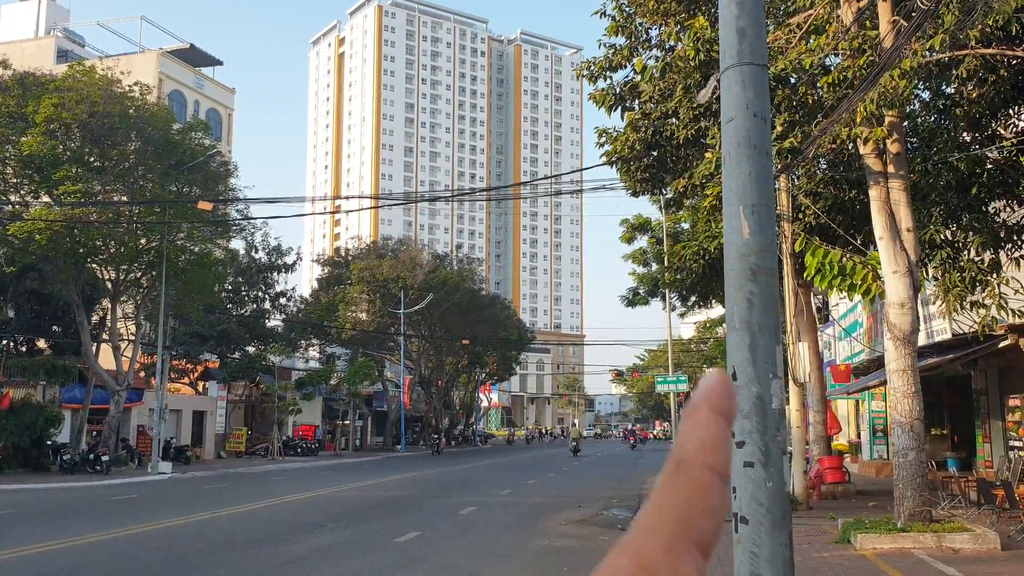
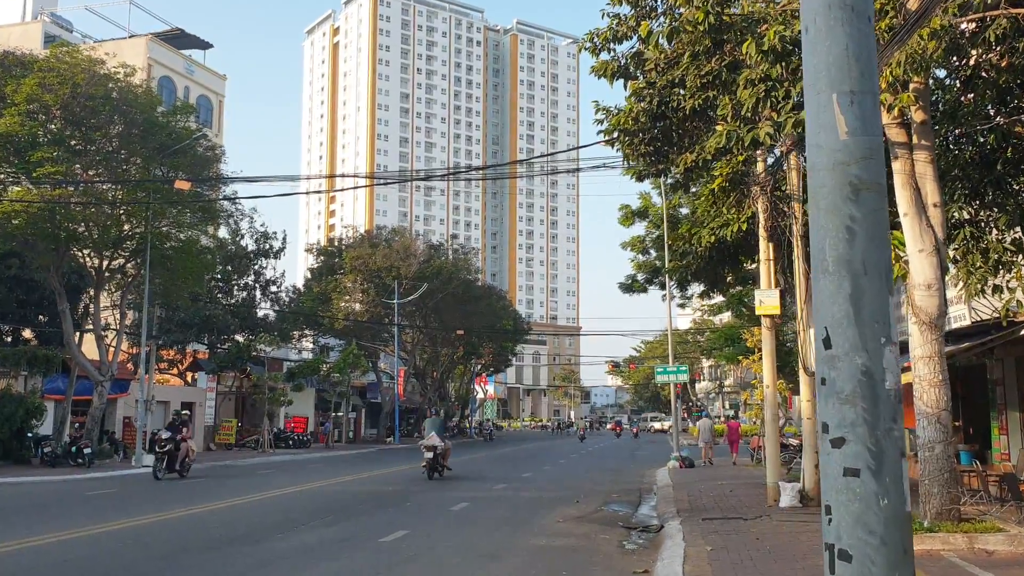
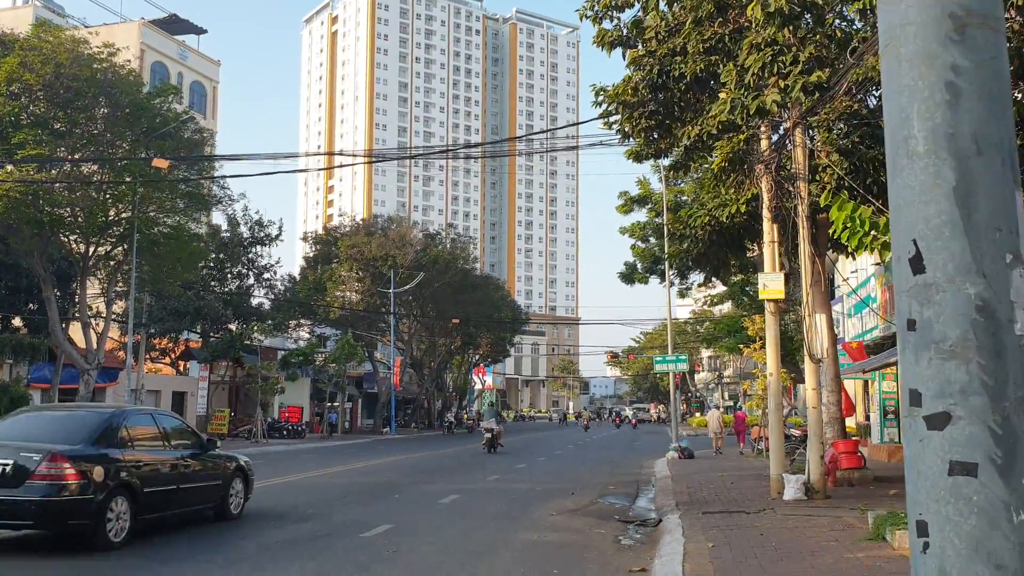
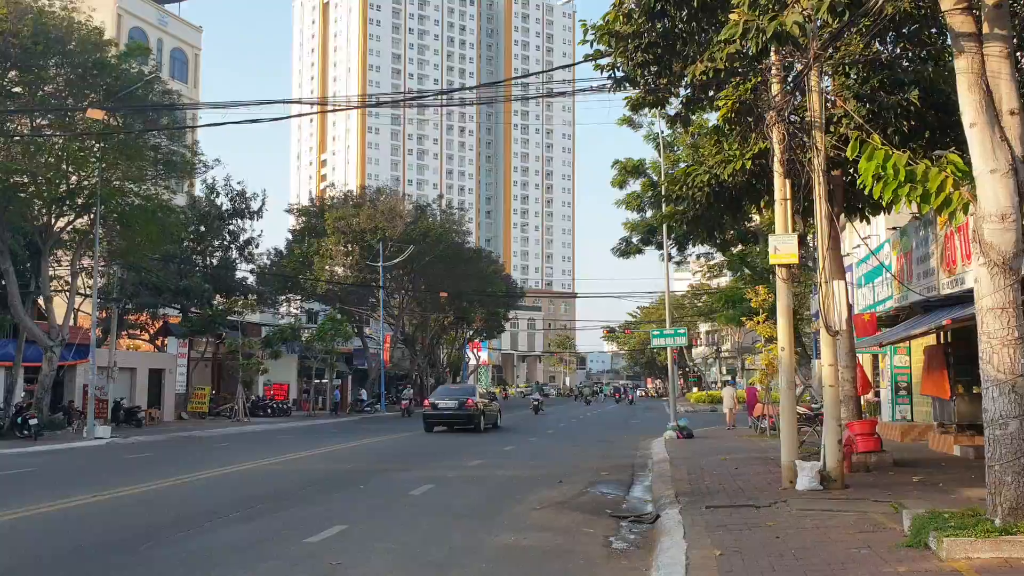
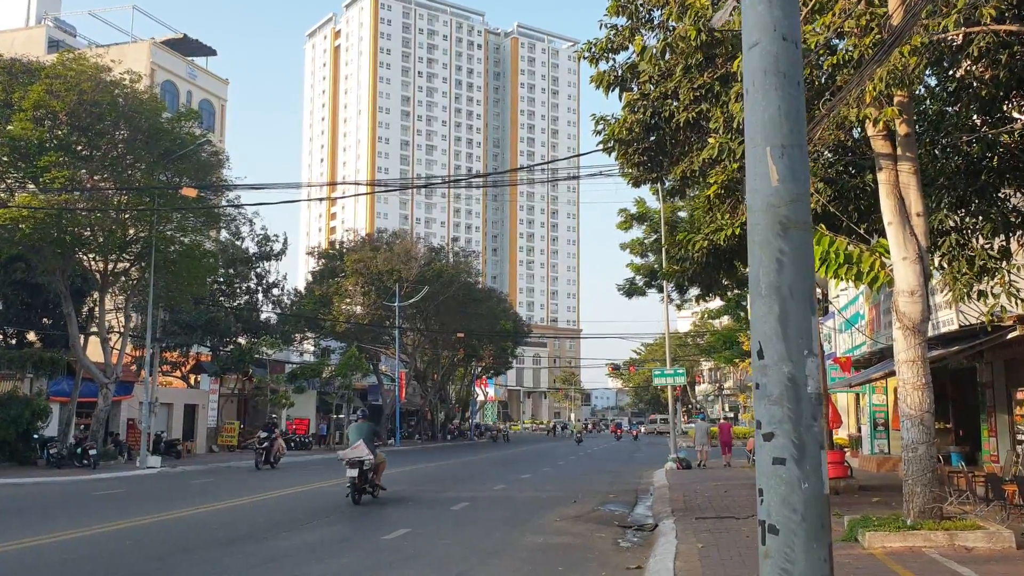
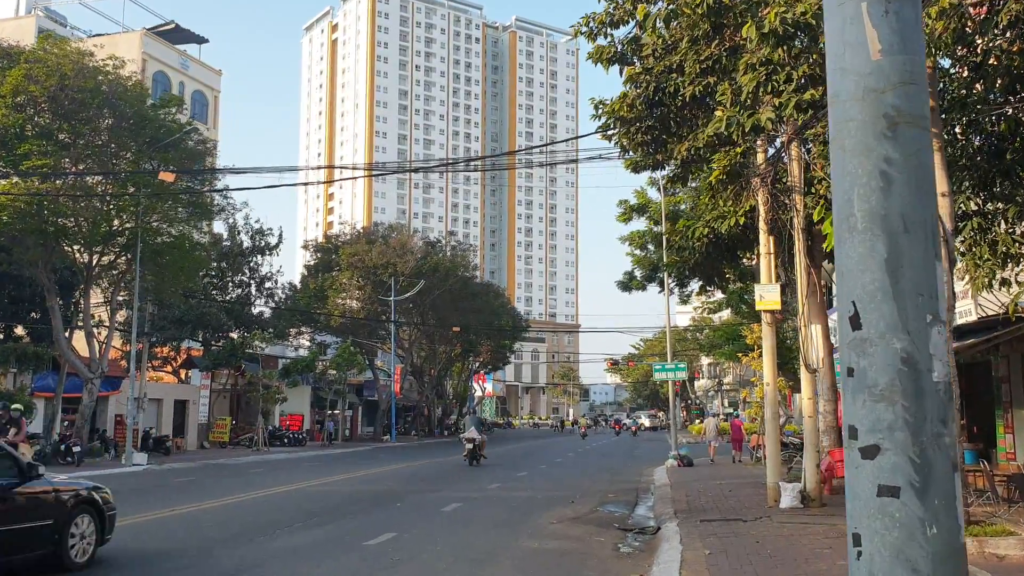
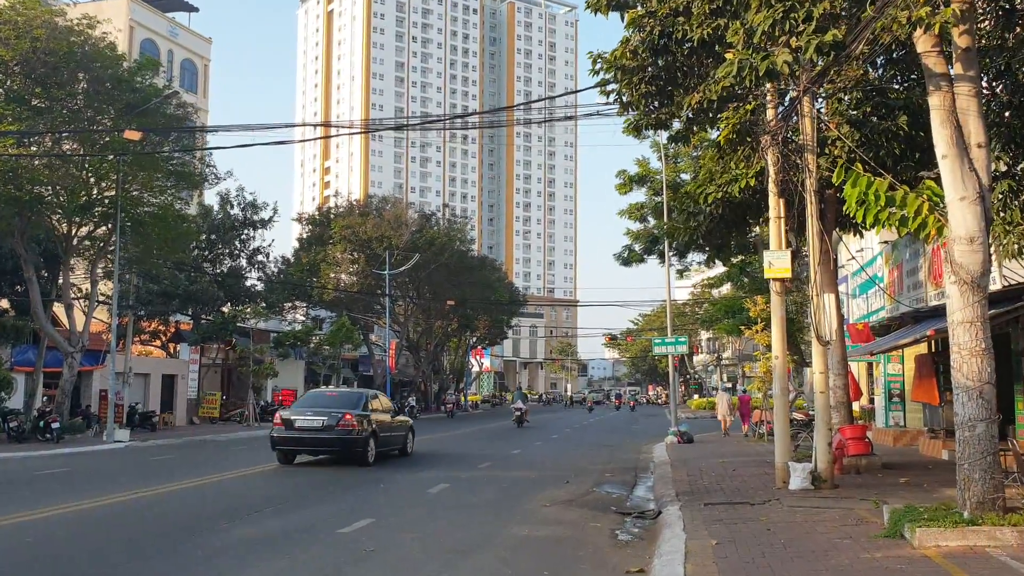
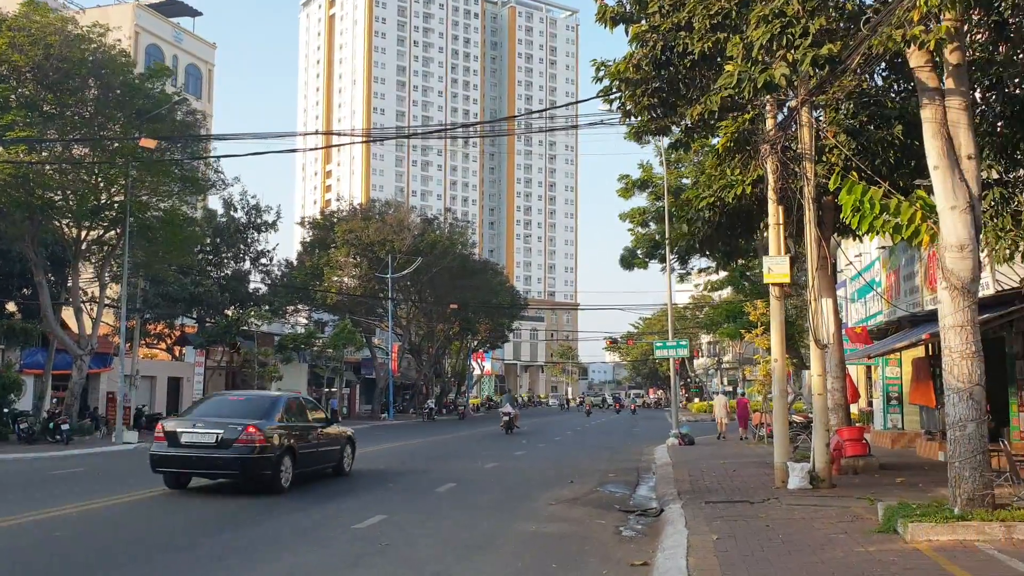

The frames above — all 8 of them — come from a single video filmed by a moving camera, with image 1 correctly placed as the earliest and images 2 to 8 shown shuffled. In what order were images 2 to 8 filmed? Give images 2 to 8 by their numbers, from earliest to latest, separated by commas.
5, 2, 6, 3, 8, 7, 4
